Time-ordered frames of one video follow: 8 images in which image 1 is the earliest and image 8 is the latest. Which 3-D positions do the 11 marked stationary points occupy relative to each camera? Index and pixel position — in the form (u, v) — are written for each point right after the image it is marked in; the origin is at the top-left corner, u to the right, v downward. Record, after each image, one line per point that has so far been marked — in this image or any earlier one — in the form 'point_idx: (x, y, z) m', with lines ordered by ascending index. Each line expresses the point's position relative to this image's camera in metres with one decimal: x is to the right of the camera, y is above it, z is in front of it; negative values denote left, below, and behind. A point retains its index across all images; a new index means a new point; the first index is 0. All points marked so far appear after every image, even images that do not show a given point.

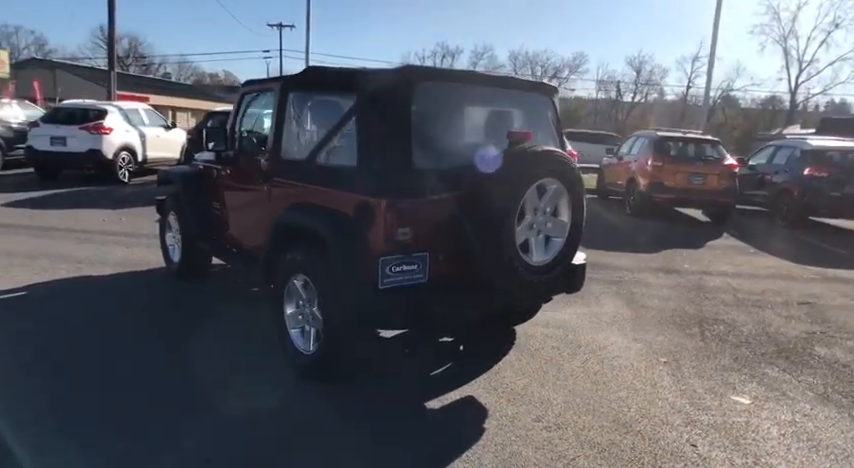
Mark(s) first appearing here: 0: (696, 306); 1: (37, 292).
0: (+2.7, -0.7, +5.8) m
1: (-3.5, -0.5, +5.3) m
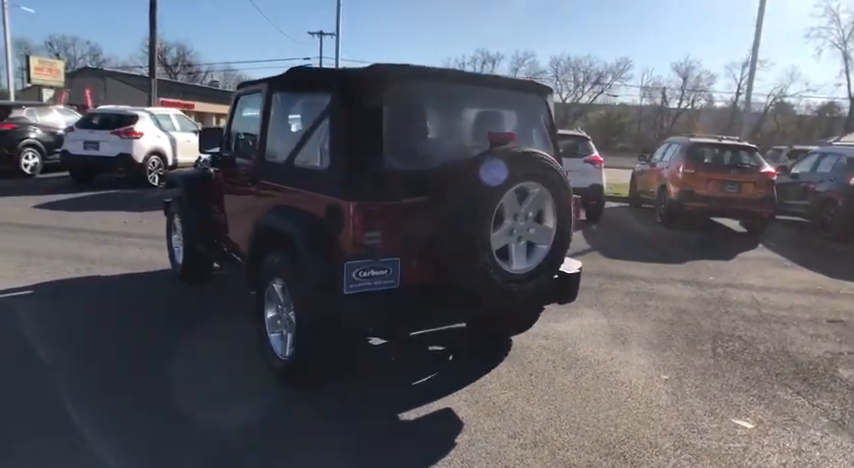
0: (+2.7, -0.8, +5.5) m
1: (-3.5, -0.5, +5.4) m
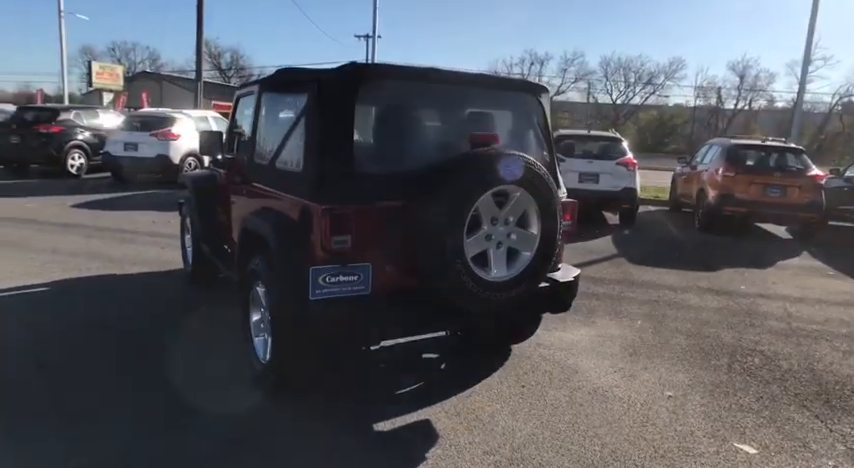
0: (+2.7, -0.9, +5.1) m
1: (-3.5, -0.5, +5.5) m
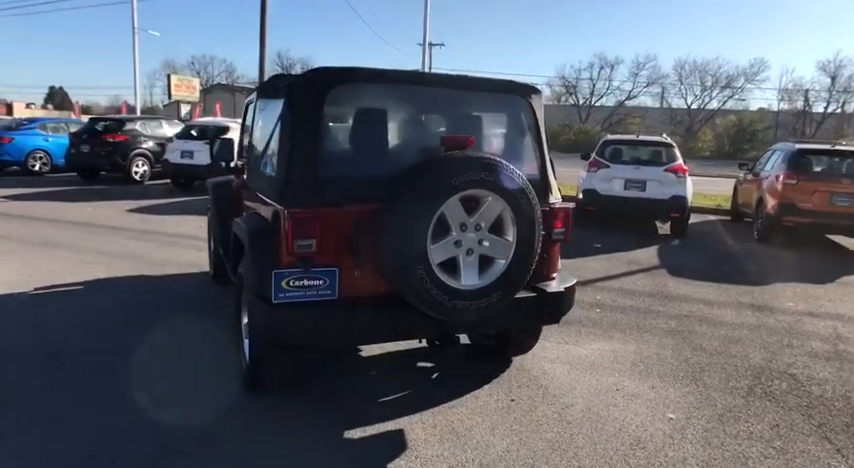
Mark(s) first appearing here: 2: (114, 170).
0: (+2.7, -1.0, +4.7) m
1: (-3.3, -0.5, +5.9) m
2: (-6.9, +1.4, +12.9) m
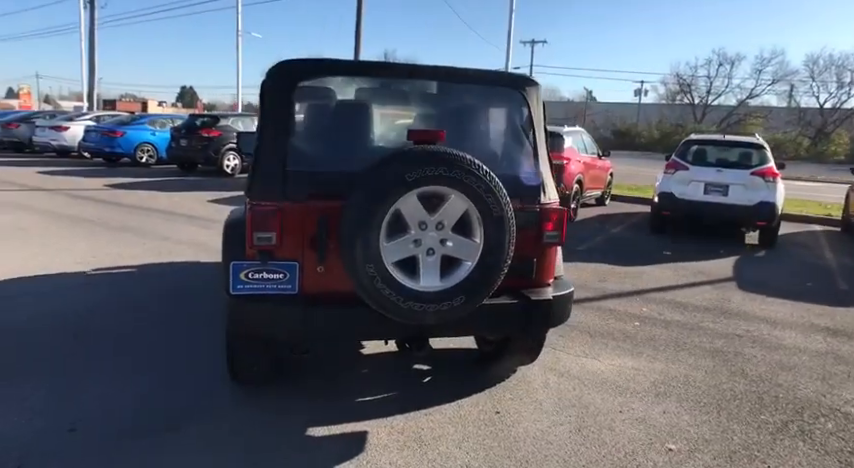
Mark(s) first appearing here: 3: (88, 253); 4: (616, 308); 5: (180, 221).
0: (+2.8, -1.1, +4.1) m
1: (-3.0, -0.4, +6.3) m
2: (-5.2, +1.7, +13.8) m
3: (-4.0, -0.2, +6.8) m
4: (+1.8, -0.7, +5.6) m
5: (-3.7, +0.2, +8.7) m
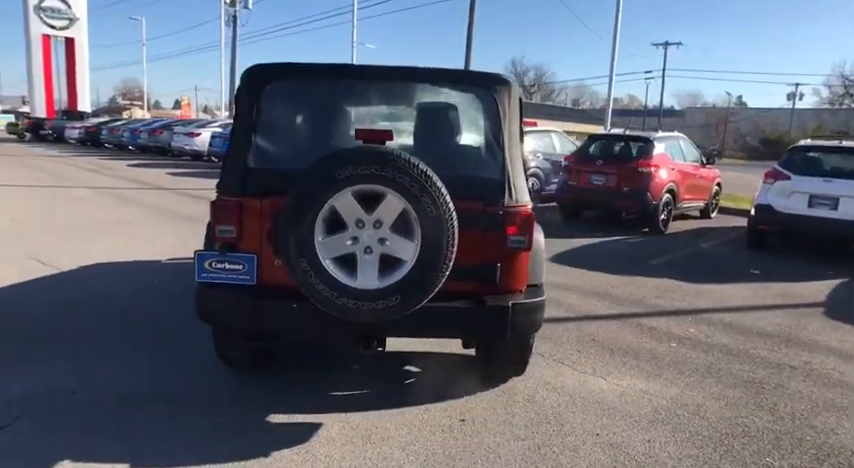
0: (+2.6, -1.2, +3.5) m
1: (-2.5, -0.3, +6.9) m
2: (-2.9, +1.7, +14.7) m
3: (-3.3, -0.1, +7.6) m
4: (+2.0, -0.8, +5.1) m
5: (-2.6, +0.2, +9.4) m
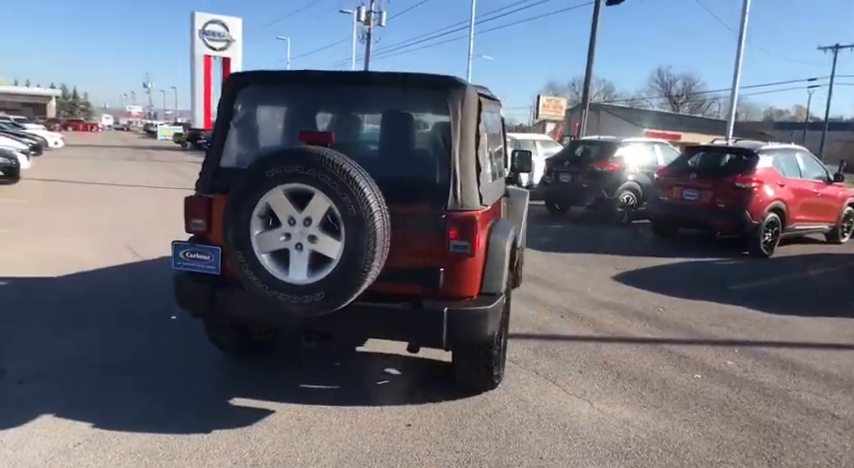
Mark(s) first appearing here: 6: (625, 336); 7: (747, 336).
0: (+2.3, -1.3, +2.9) m
1: (-1.9, -0.3, +7.4) m
2: (-0.3, +1.5, +15.1) m
3: (-2.5, -0.1, +8.3) m
4: (+2.1, -1.0, +4.6) m
5: (-1.3, +0.2, +9.8) m
6: (+1.7, -0.9, +5.0) m
7: (+2.8, -0.9, +5.2) m
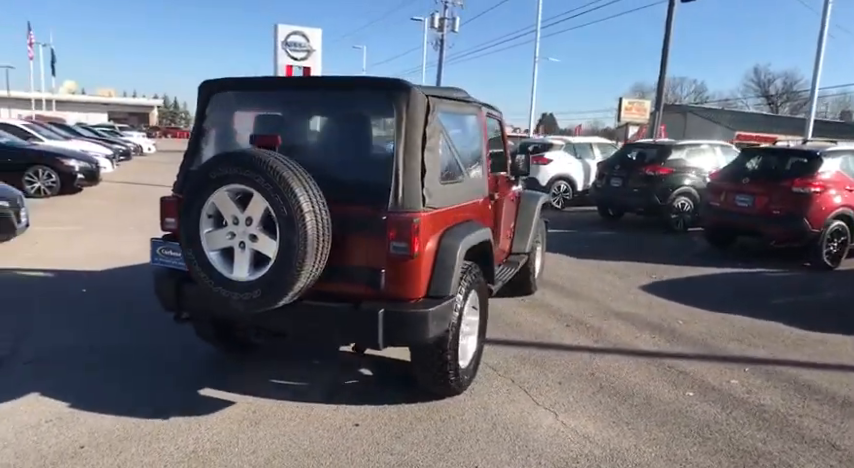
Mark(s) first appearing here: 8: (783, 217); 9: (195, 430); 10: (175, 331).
0: (+1.9, -1.4, +2.5) m
1: (-1.5, -0.3, +7.6) m
2: (+1.2, +1.4, +15.1) m
3: (-2.0, -0.1, +8.6) m
4: (+2.0, -1.0, +4.3) m
5: (-0.6, +0.1, +10.0) m
6: (+1.6, -0.9, +4.8) m
7: (+2.8, -1.0, +4.7) m
8: (+4.6, +0.2, +7.6) m
9: (-1.3, -1.1, +3.2) m
10: (-2.1, -0.8, +4.8) m
